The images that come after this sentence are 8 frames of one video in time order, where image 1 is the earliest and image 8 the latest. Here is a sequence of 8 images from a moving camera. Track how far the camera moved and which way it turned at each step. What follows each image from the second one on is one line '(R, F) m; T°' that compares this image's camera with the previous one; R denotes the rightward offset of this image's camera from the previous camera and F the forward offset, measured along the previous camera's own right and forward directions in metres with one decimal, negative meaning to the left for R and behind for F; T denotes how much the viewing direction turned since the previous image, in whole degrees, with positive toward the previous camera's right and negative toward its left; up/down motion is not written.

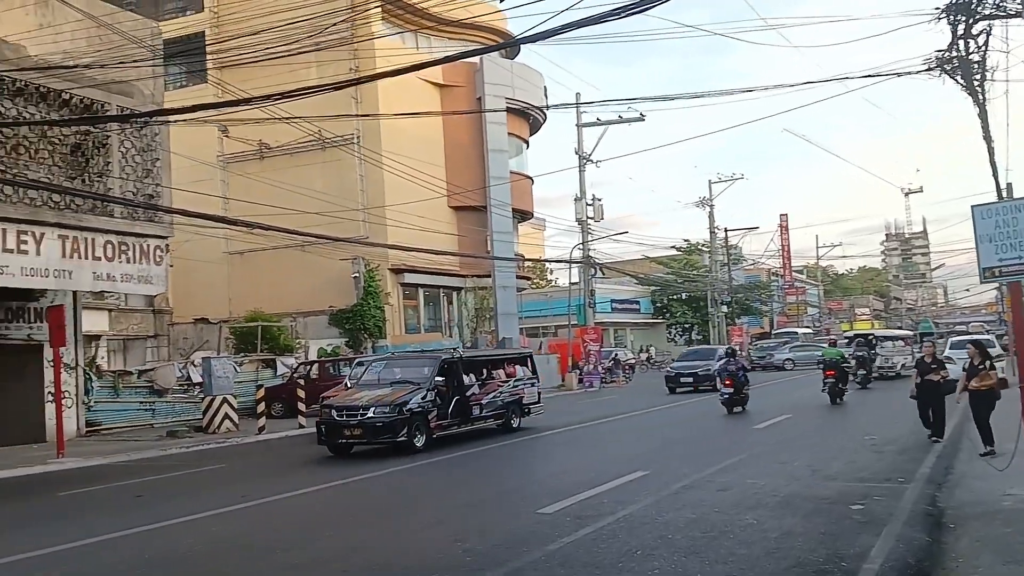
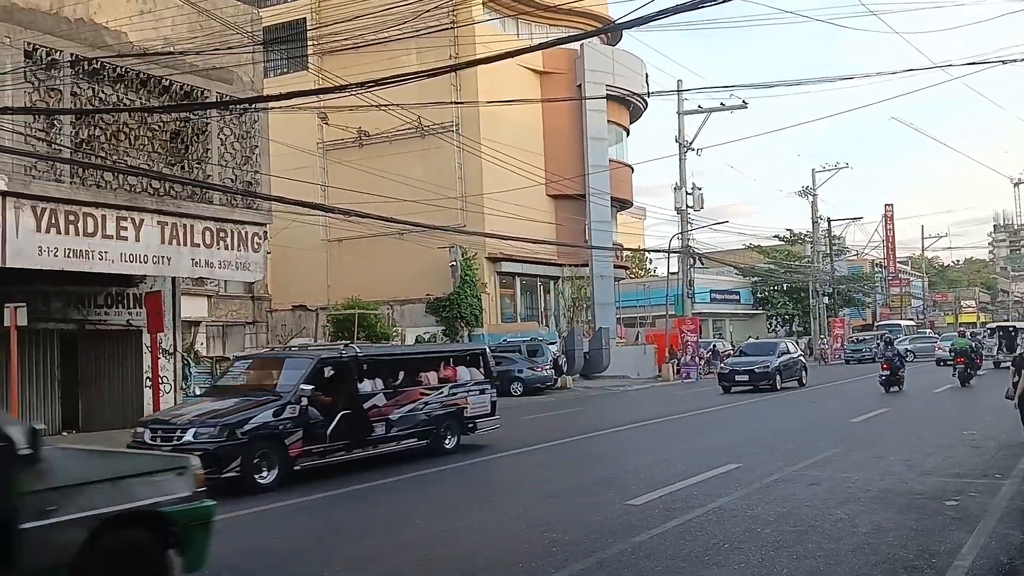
(0.0, +0.8) m; -6°
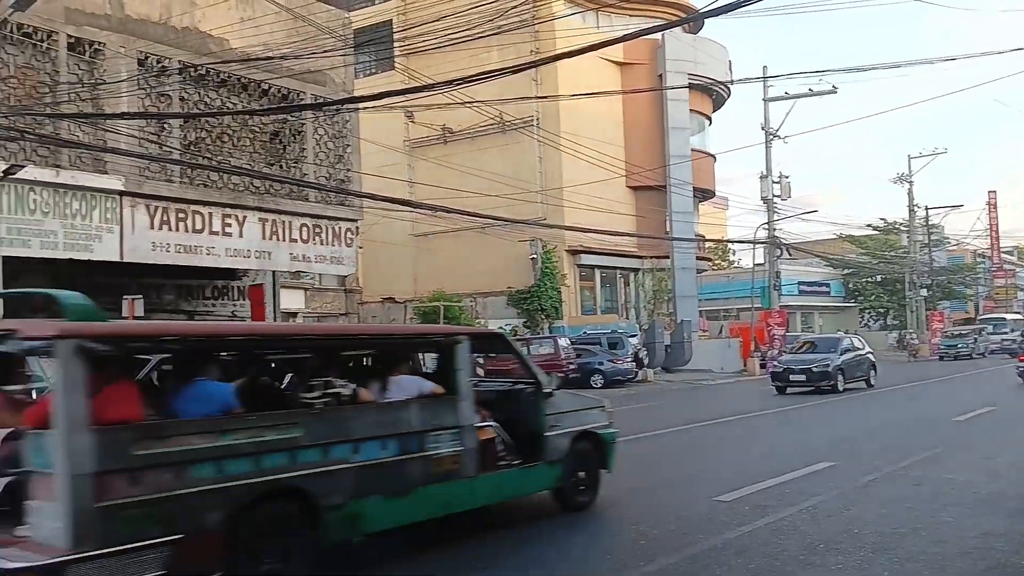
(-0.1, -0.5) m; -5°
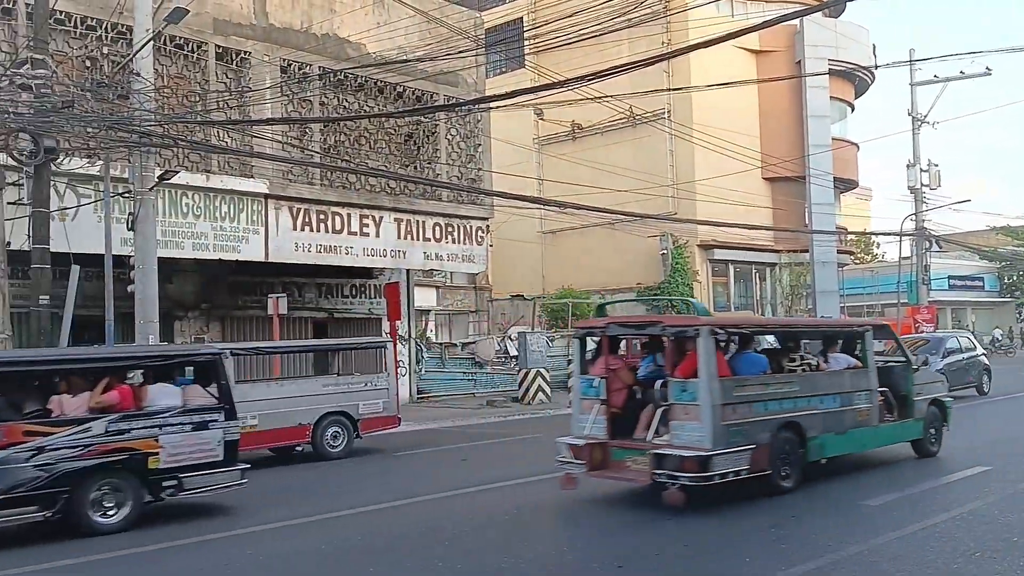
(0.0, +0.1) m; -8°
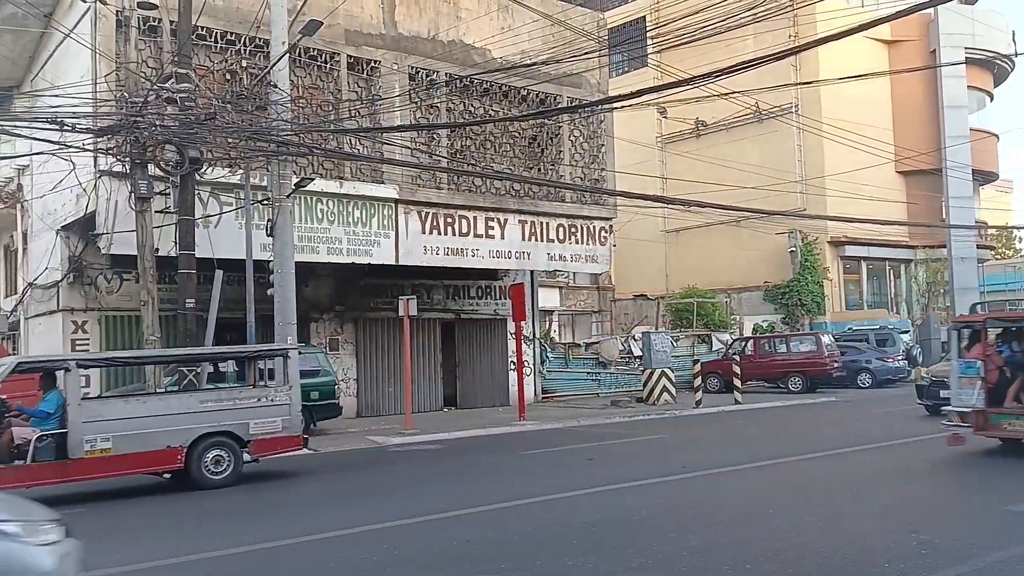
(-0.2, -0.1) m; -7°
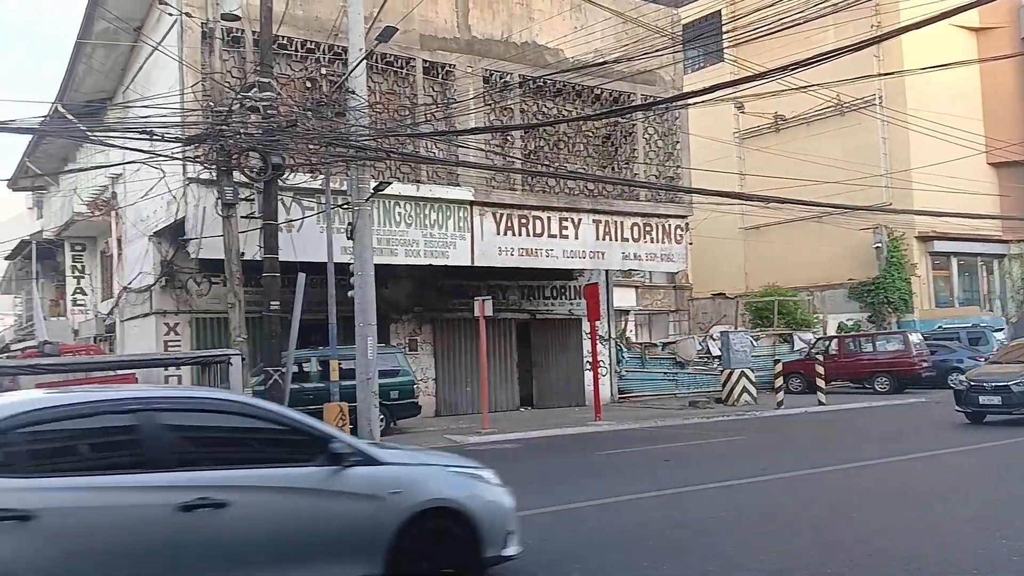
(+0.1, 0.0) m; -5°
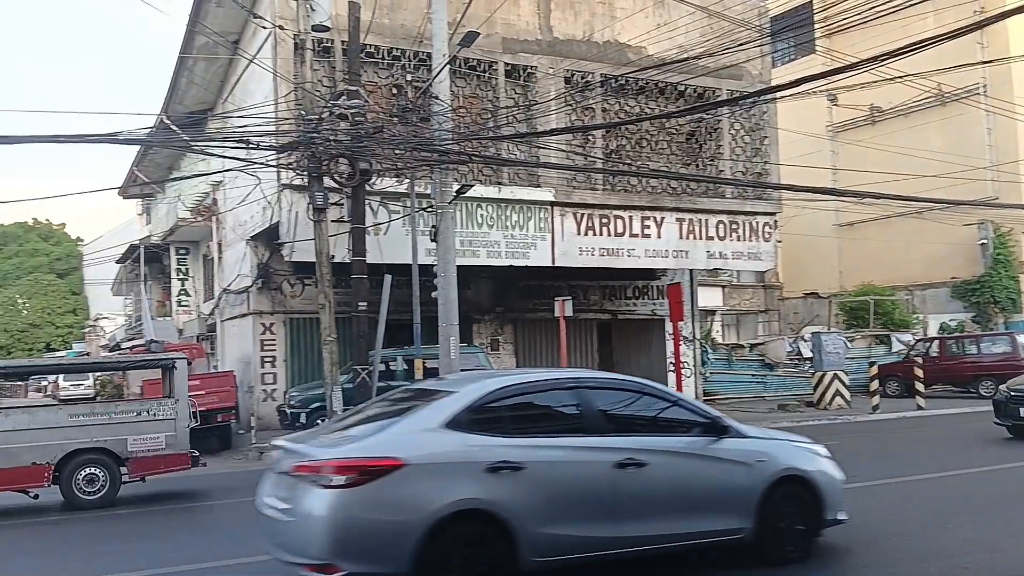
(+0.6, 0.0) m; -7°
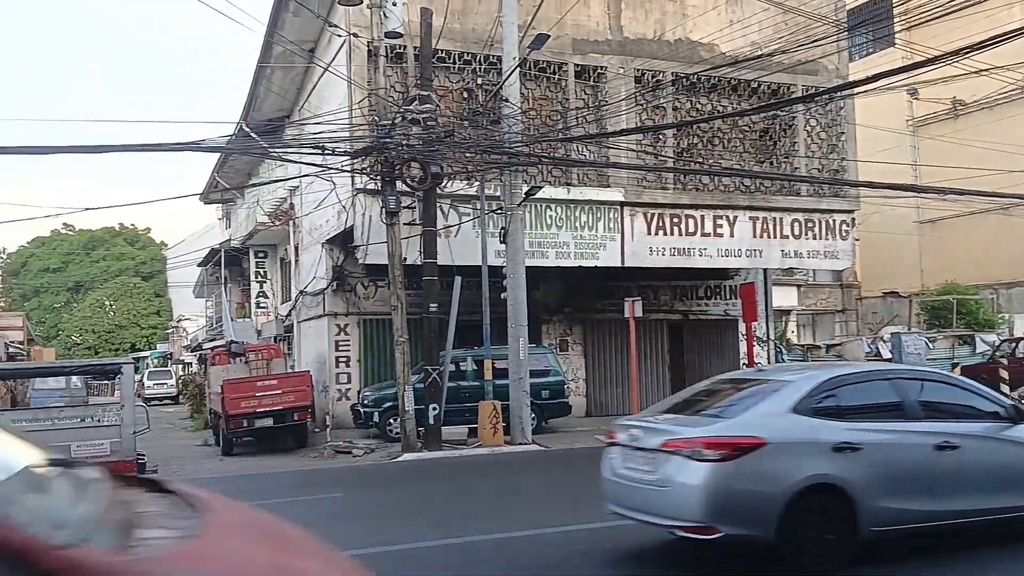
(0.0, 0.0) m; -4°
